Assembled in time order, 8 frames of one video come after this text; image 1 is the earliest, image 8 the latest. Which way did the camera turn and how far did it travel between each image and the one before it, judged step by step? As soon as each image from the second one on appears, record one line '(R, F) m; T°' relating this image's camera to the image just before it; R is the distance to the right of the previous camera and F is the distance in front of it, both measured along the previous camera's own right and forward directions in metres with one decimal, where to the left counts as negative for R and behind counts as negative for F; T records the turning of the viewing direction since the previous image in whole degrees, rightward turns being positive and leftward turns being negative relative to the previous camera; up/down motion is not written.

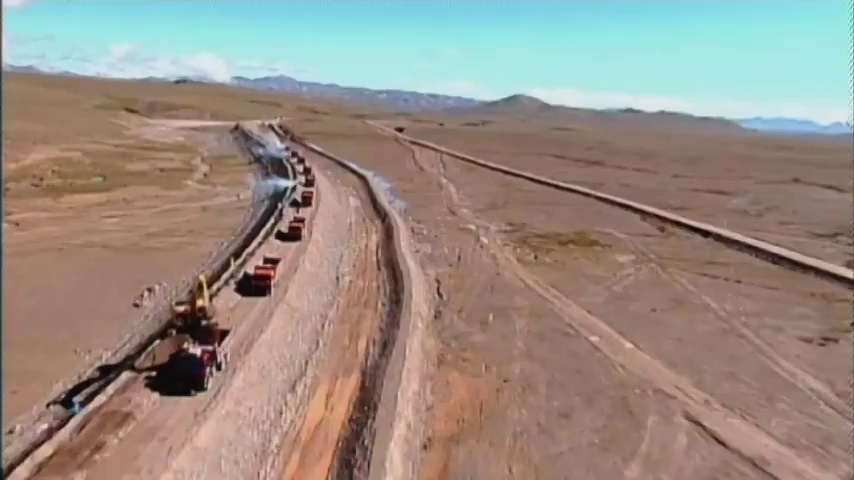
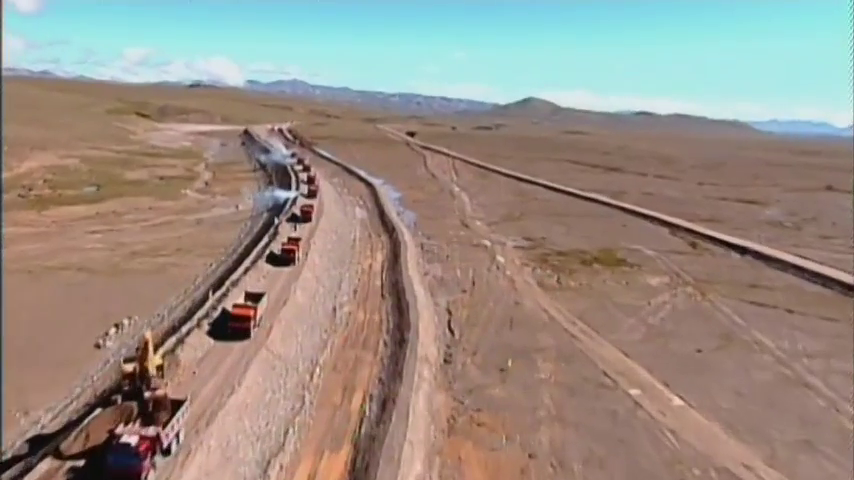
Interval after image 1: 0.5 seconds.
(+0.1, +3.9) m; -1°
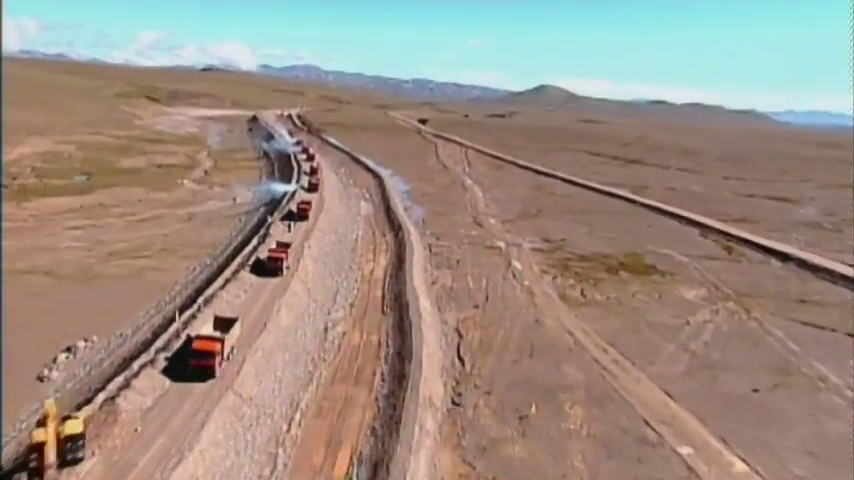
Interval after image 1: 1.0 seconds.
(+0.1, +3.9) m; -1°
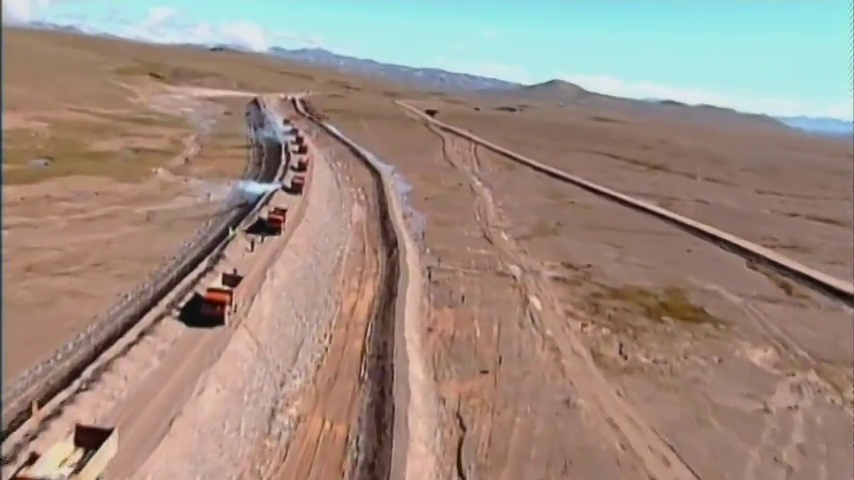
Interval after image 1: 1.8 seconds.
(+0.1, +7.1) m; 0°
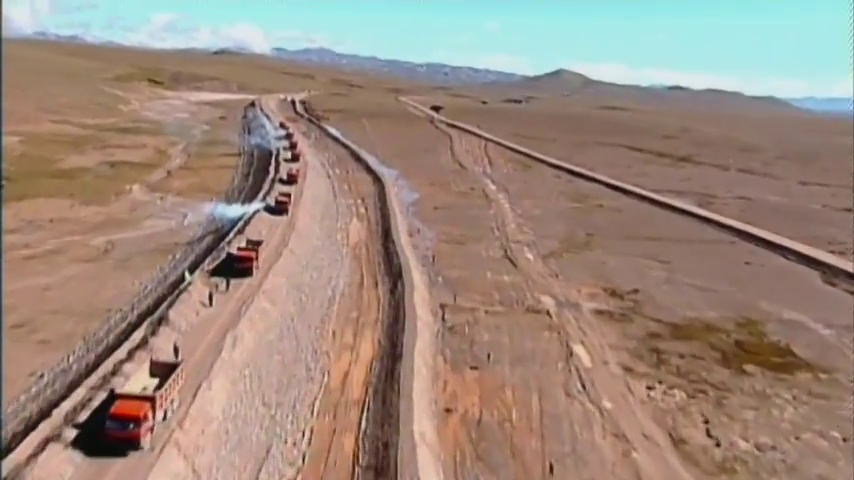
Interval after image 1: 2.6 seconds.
(0.0, +6.5) m; -1°
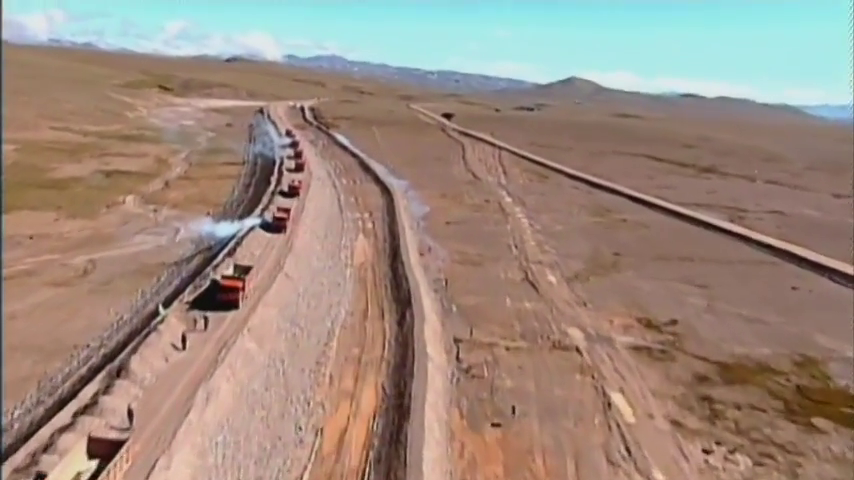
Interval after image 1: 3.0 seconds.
(-0.1, +3.3) m; -1°
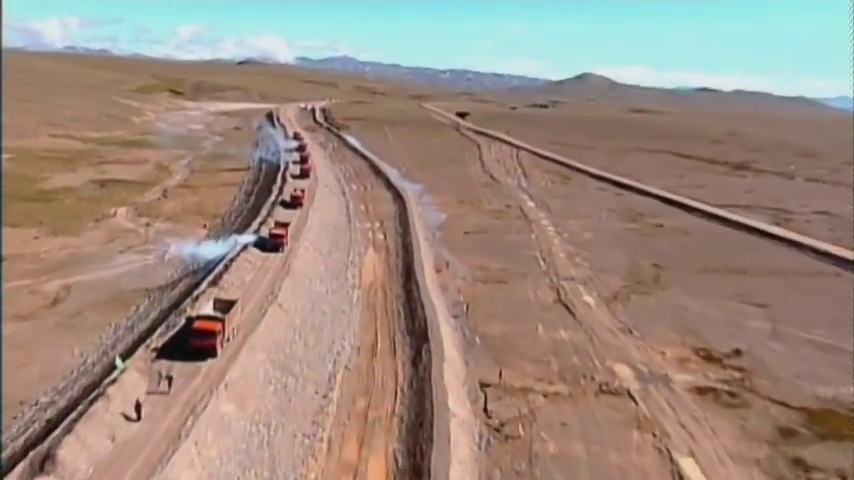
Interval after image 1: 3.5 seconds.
(-0.1, +4.0) m; -1°
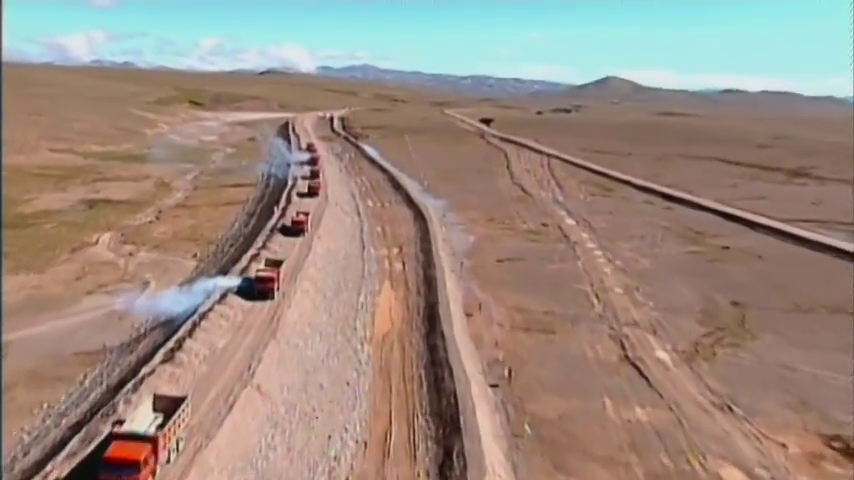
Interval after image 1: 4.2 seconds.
(-0.1, +5.9) m; -2°
